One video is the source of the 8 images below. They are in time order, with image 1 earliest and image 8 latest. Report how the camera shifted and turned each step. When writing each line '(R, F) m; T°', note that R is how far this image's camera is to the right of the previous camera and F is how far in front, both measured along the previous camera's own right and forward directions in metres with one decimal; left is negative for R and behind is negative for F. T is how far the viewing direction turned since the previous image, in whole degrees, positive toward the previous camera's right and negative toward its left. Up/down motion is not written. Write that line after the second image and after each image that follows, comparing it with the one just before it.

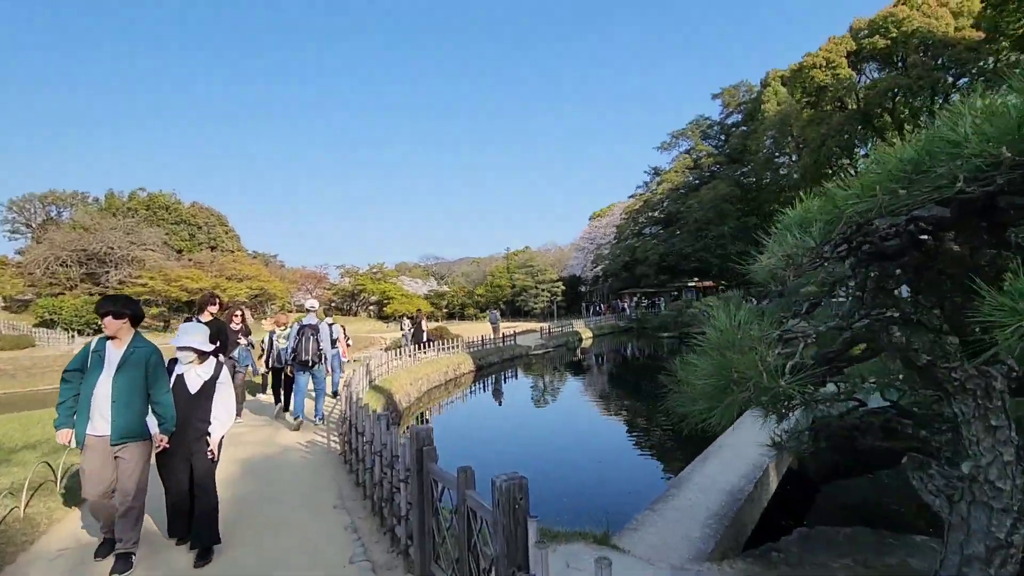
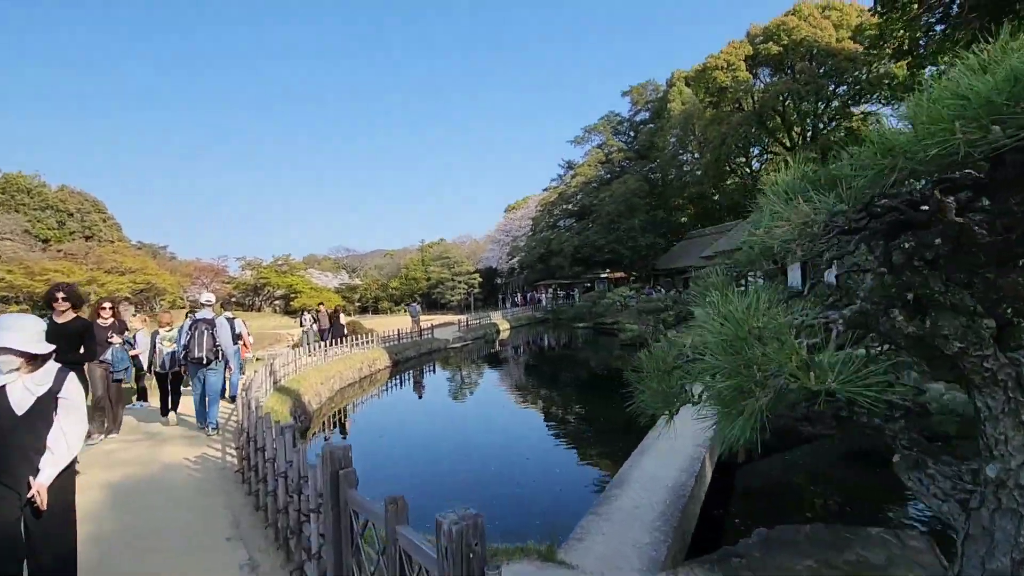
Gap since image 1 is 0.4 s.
(-0.1, +0.3) m; +9°
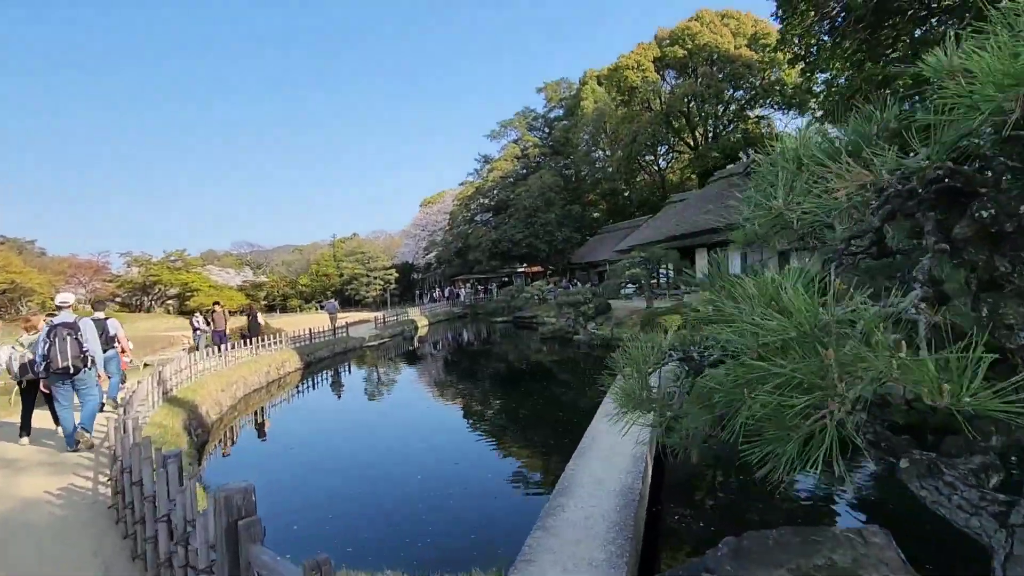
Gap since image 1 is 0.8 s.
(-0.1, +0.3) m; +9°
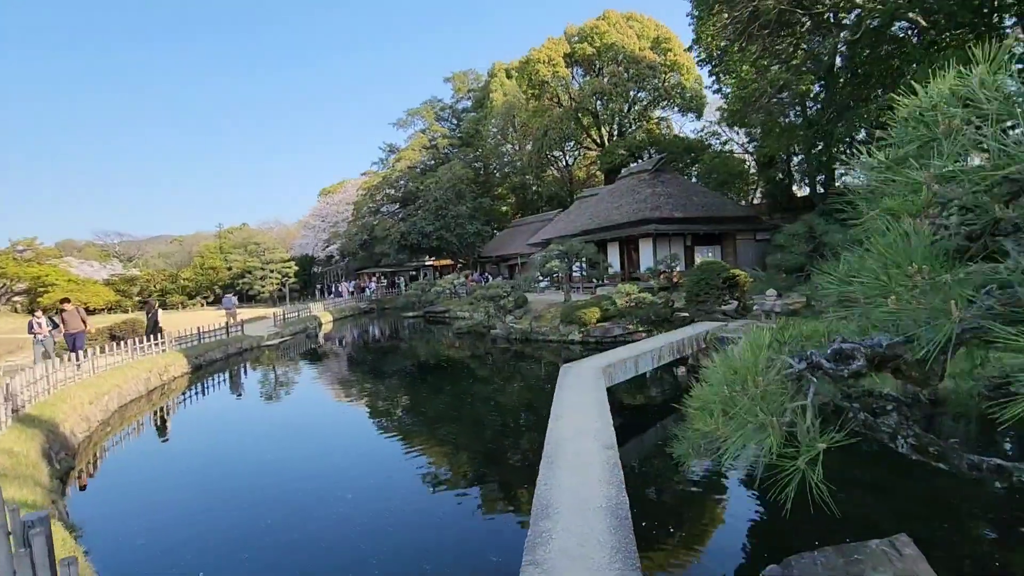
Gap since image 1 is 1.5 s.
(-0.3, +0.4) m; +10°
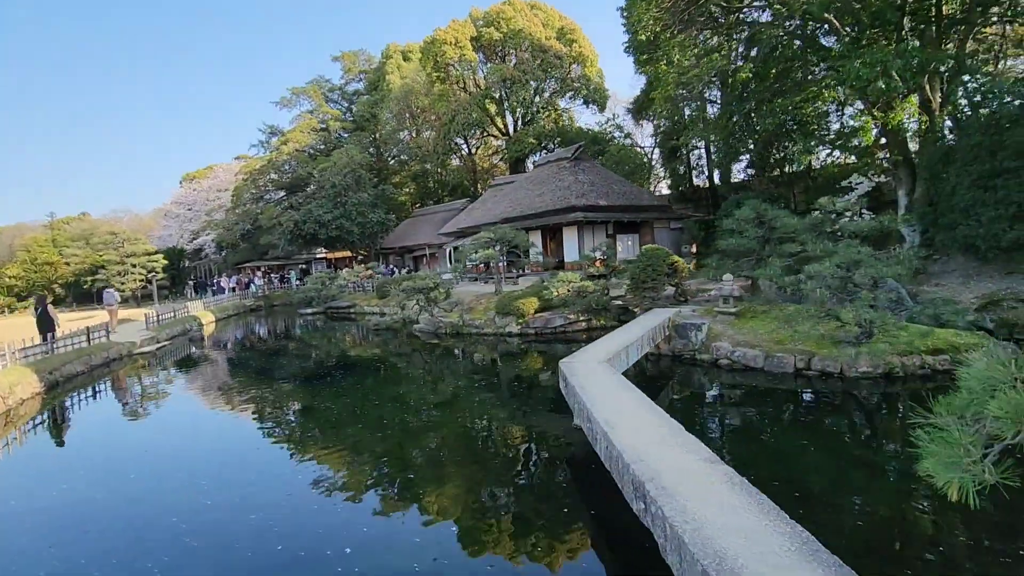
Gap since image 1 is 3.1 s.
(-1.0, +0.9) m; +12°
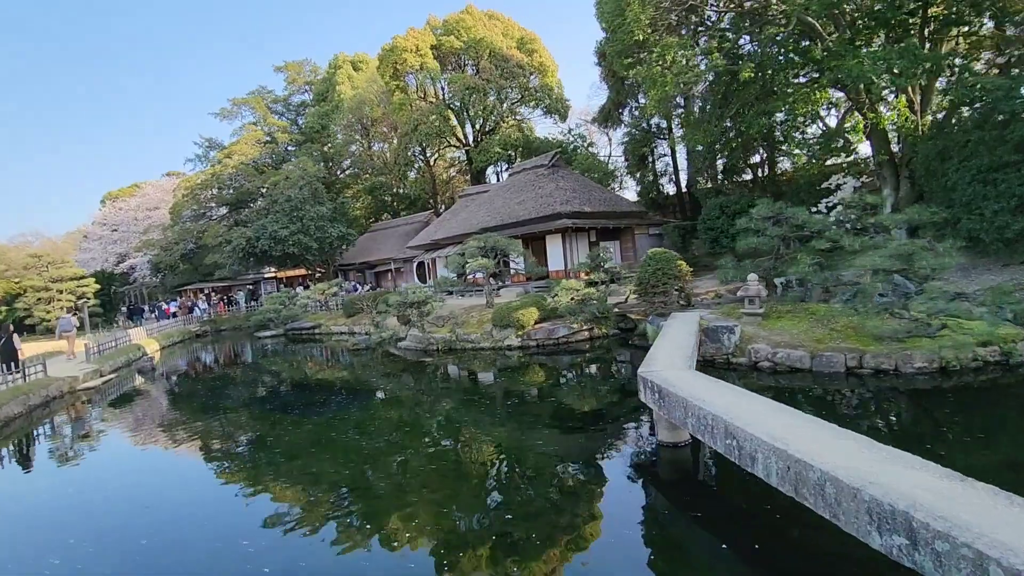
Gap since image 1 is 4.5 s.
(-1.1, +0.7) m; +6°
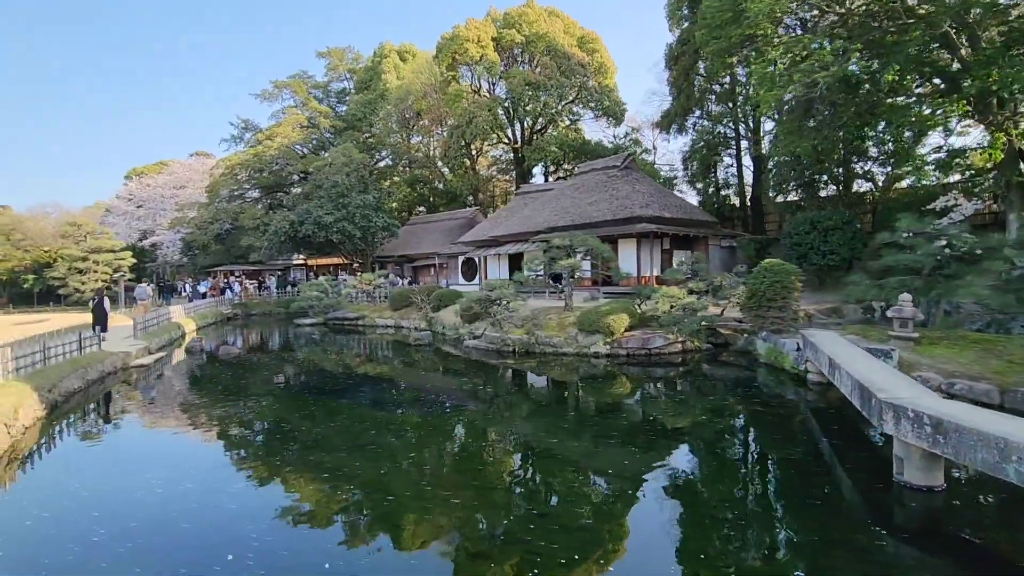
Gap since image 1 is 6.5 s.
(-1.7, +0.8) m; -1°
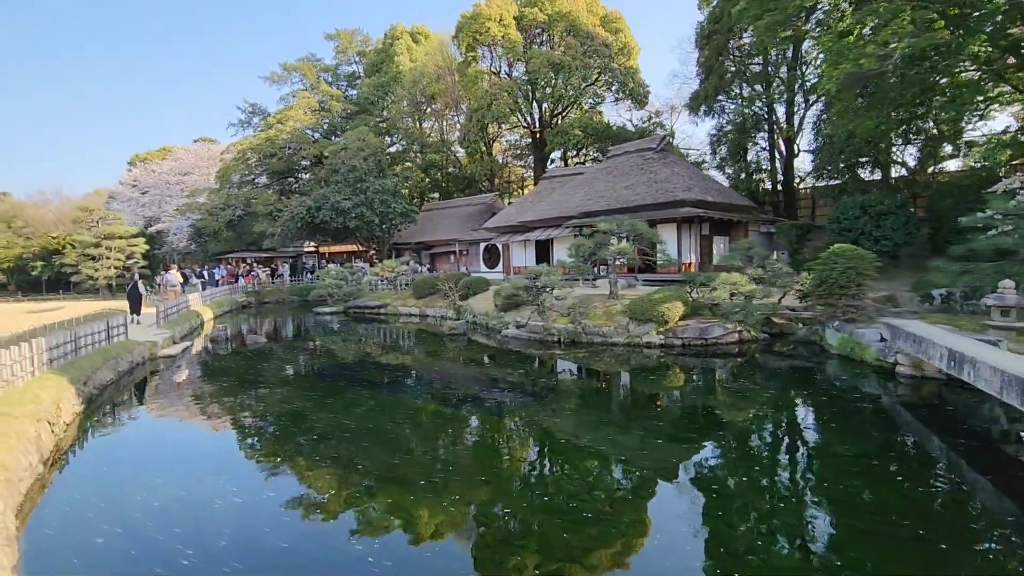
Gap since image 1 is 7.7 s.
(-0.9, +0.5) m; 0°
